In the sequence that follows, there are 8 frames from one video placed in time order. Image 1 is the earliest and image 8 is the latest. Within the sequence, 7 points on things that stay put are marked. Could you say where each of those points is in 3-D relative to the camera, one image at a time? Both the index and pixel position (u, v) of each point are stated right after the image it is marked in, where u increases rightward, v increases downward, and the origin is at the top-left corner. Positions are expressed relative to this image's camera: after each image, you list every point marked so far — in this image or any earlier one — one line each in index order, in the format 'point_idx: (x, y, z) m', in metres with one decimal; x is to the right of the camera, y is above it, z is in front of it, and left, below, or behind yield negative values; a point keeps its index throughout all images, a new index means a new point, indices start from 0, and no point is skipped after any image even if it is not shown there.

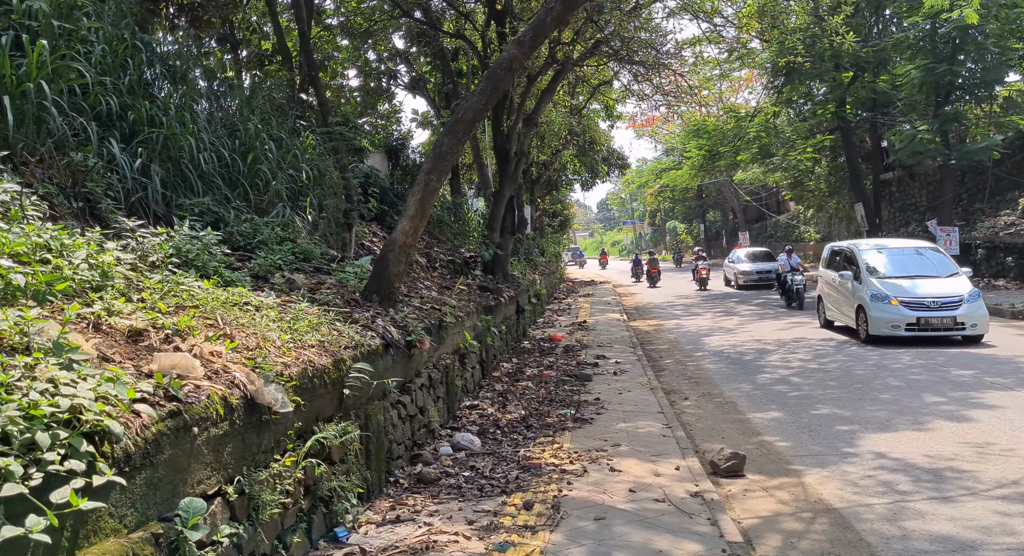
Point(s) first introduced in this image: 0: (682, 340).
0: (+2.7, -1.0, +13.3) m
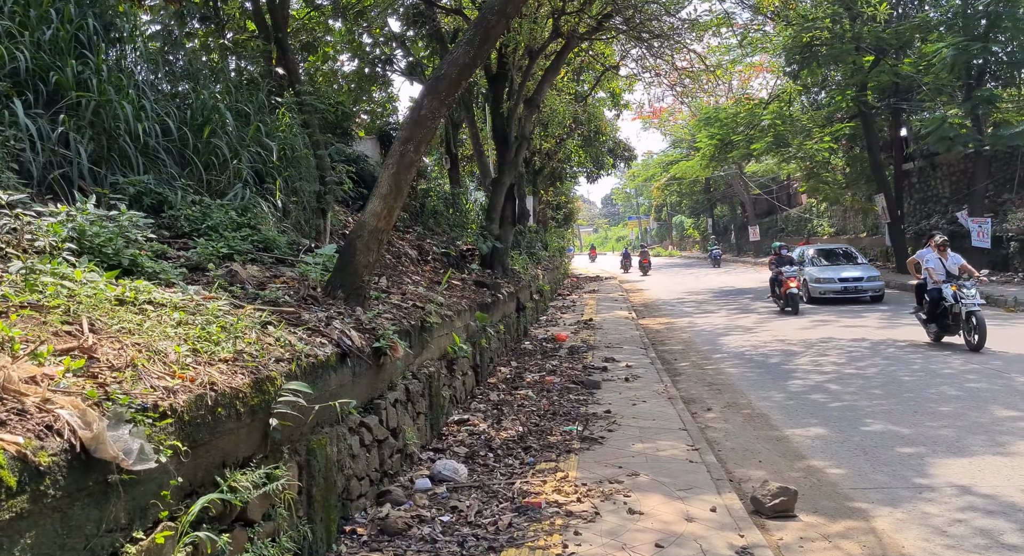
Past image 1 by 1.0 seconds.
0: (+2.7, -0.9, +12.2) m
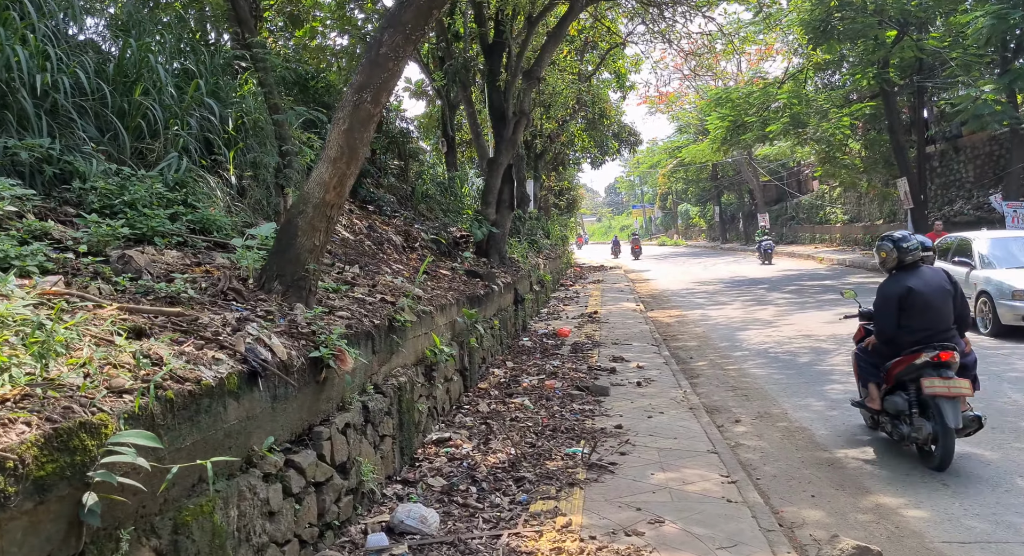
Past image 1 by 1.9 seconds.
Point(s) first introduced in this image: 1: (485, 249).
0: (+2.7, -0.8, +11.1) m
1: (-0.4, +0.4, +11.9) m
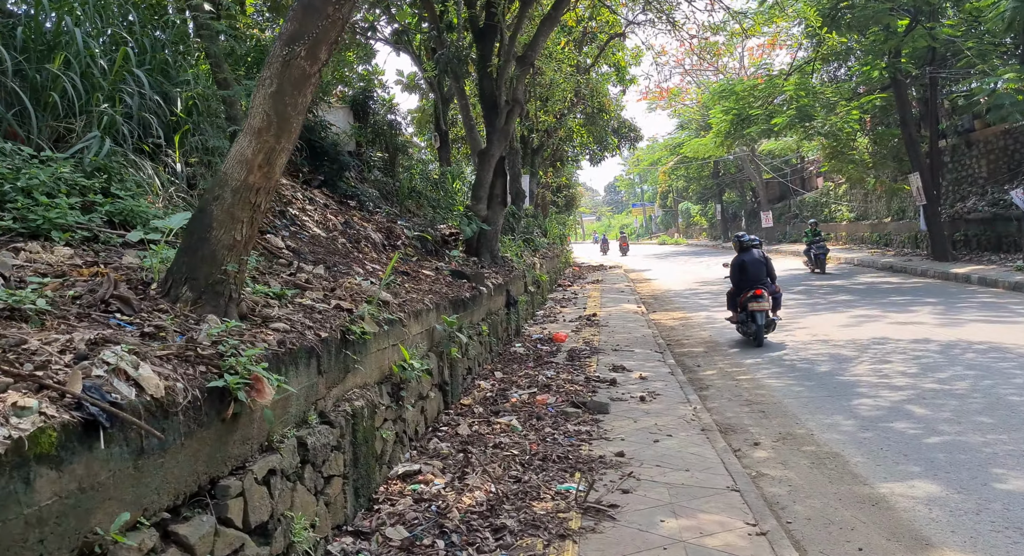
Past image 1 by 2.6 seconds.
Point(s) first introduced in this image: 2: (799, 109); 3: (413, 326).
0: (+2.6, -0.8, +10.4) m
1: (-0.5, +0.4, +11.1) m
2: (+6.6, +3.9, +19.0) m
3: (-0.6, -0.3, +5.1) m
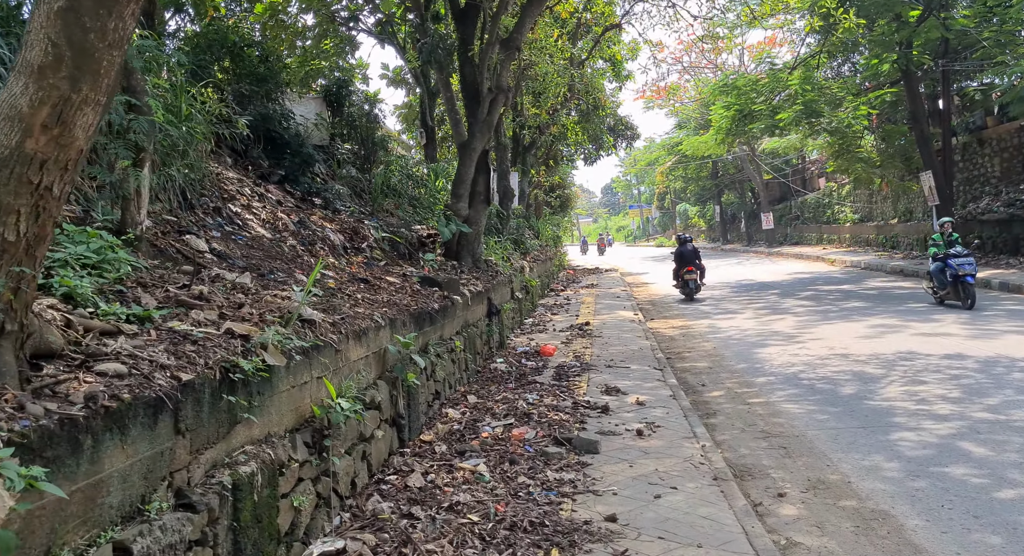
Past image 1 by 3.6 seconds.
0: (+2.4, -0.8, +9.3) m
1: (-0.7, +0.3, +10.1) m
2: (+6.3, +3.8, +18.0) m
3: (-0.8, -0.4, +4.1) m
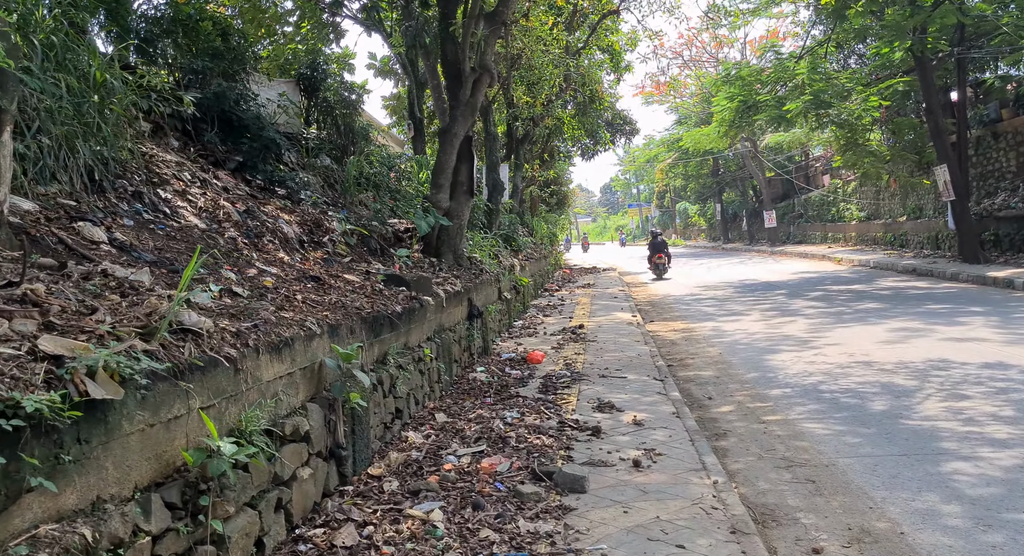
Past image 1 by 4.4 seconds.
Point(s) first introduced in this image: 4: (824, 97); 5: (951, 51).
0: (+2.2, -0.8, +8.4) m
1: (-0.9, +0.4, +9.1) m
2: (+6.2, +3.8, +17.1) m
3: (-0.9, -0.3, +3.2) m
4: (+6.4, +3.7, +16.9) m
5: (+8.8, +4.5, +16.6) m
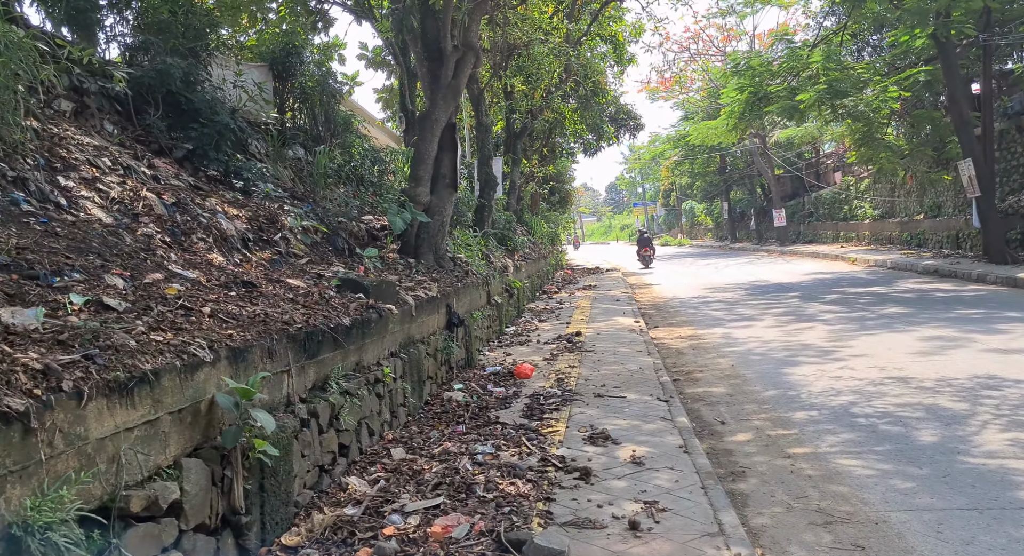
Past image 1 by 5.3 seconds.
0: (+2.1, -0.9, +7.4) m
1: (-1.0, +0.3, +8.2) m
2: (+6.1, +3.8, +16.1) m
3: (-1.1, -0.4, +2.2) m
4: (+6.3, +3.7, +15.9) m
5: (+8.7, +4.5, +15.6) m
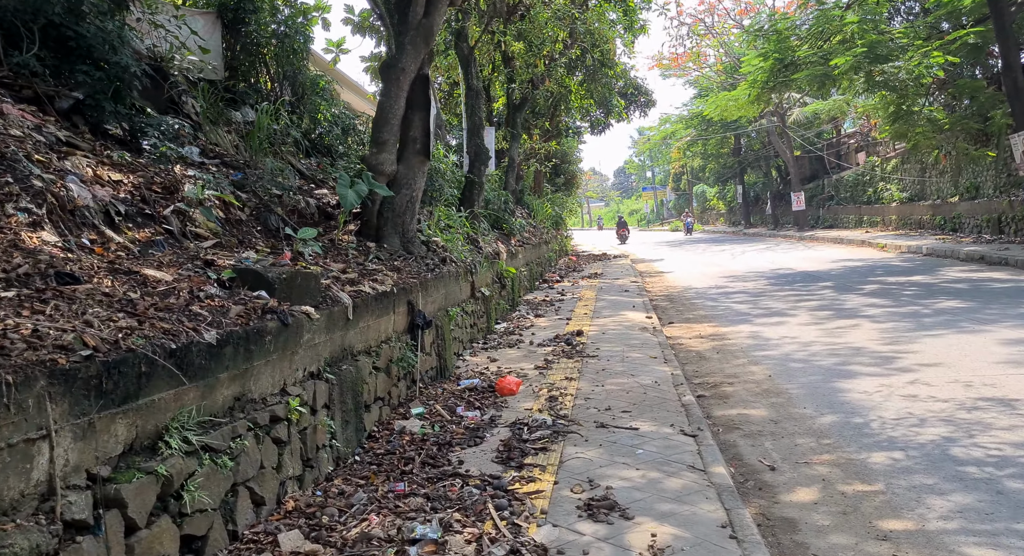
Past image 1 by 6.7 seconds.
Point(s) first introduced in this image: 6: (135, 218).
0: (+2.0, -0.8, +5.8) m
1: (-1.1, +0.4, +6.6) m
2: (+6.1, +4.0, +14.4) m
3: (-1.3, -0.4, +0.7) m
4: (+6.3, +3.9, +14.2) m
5: (+8.6, +4.7, +13.8) m
6: (-1.9, +0.3, +4.3) m
